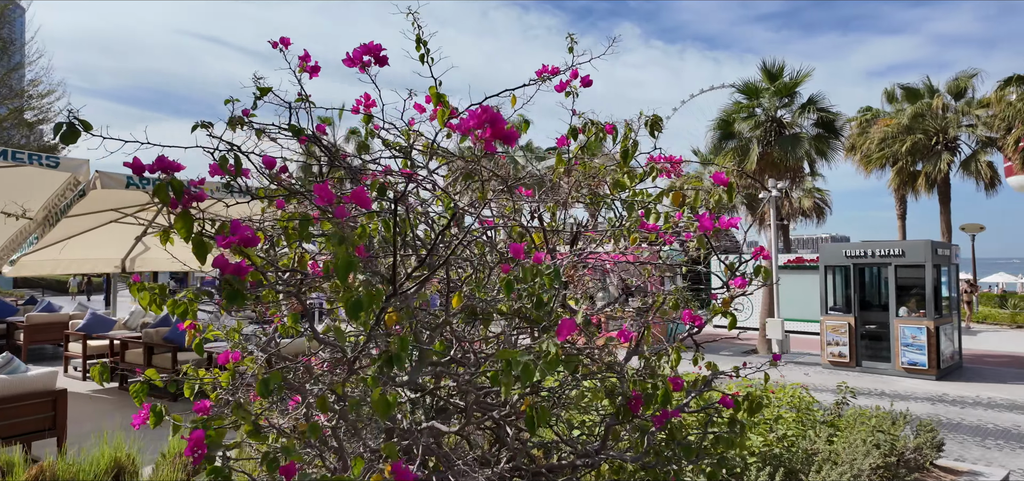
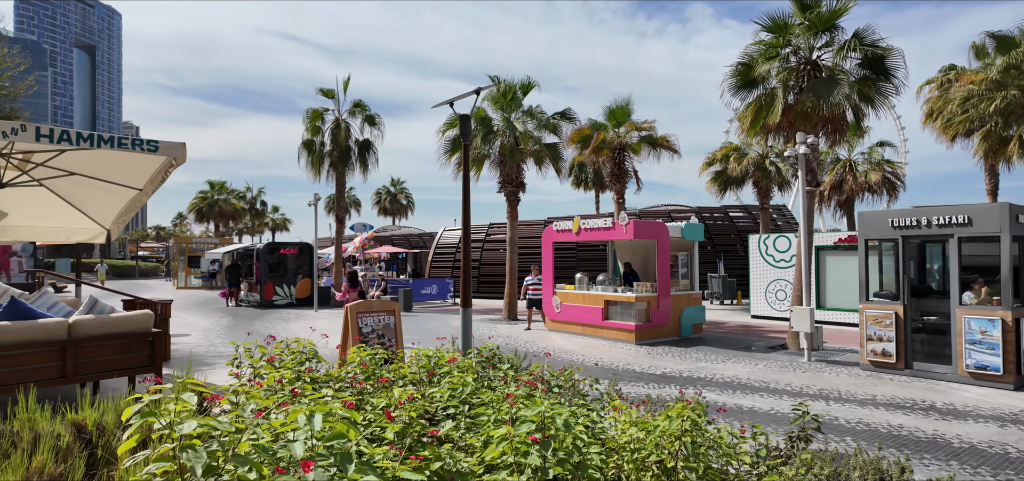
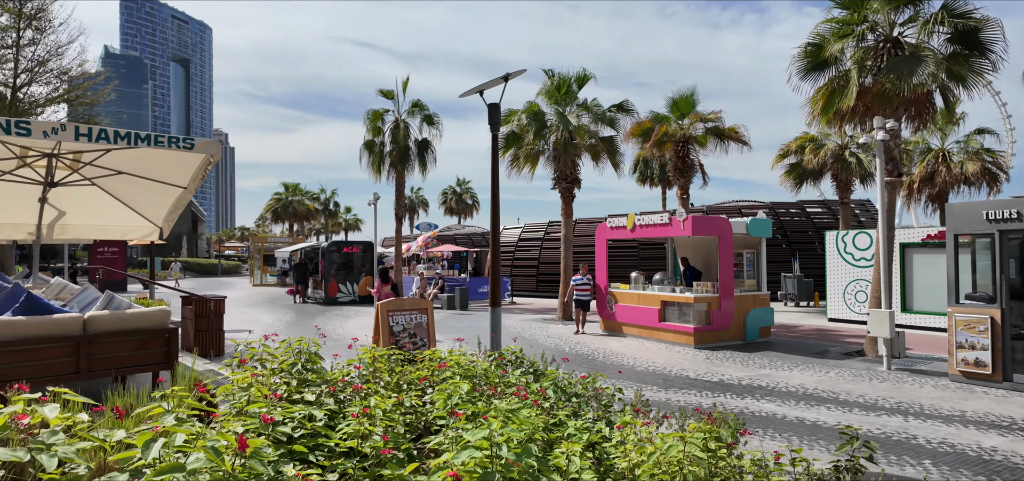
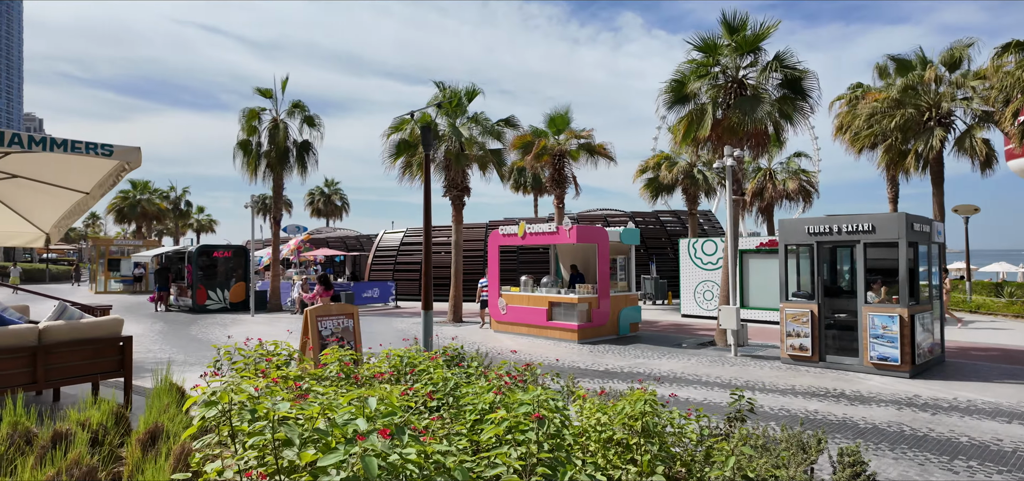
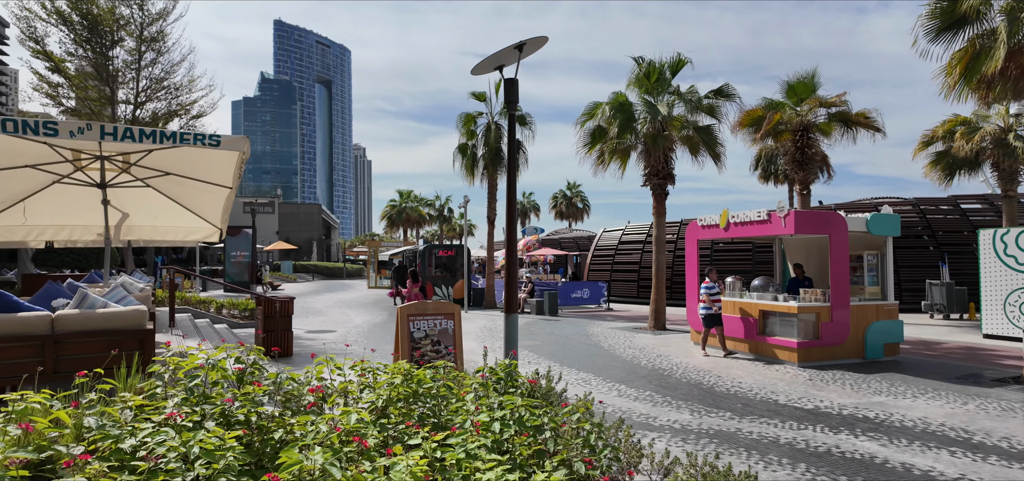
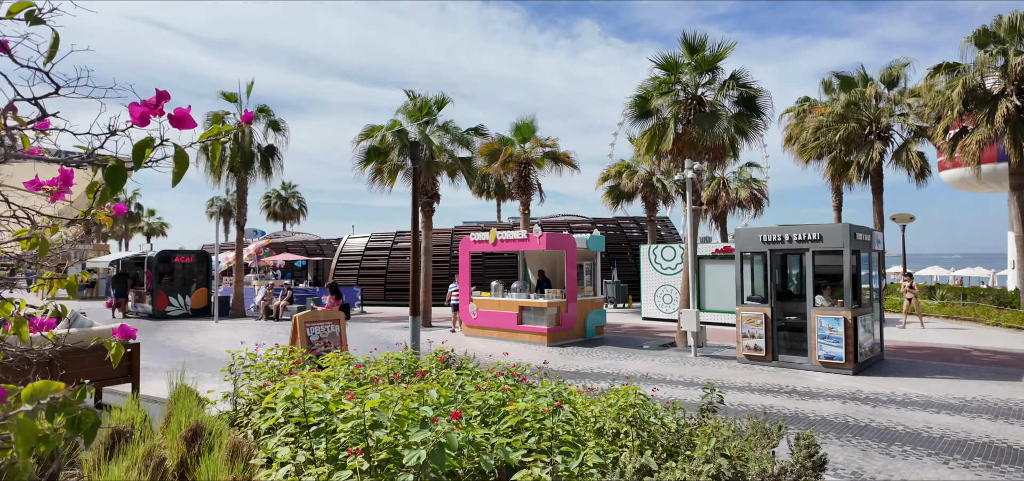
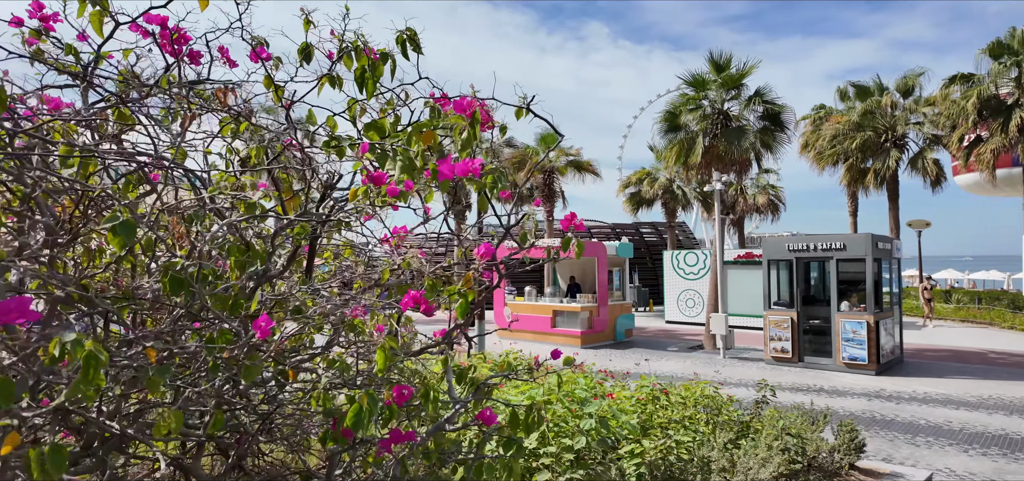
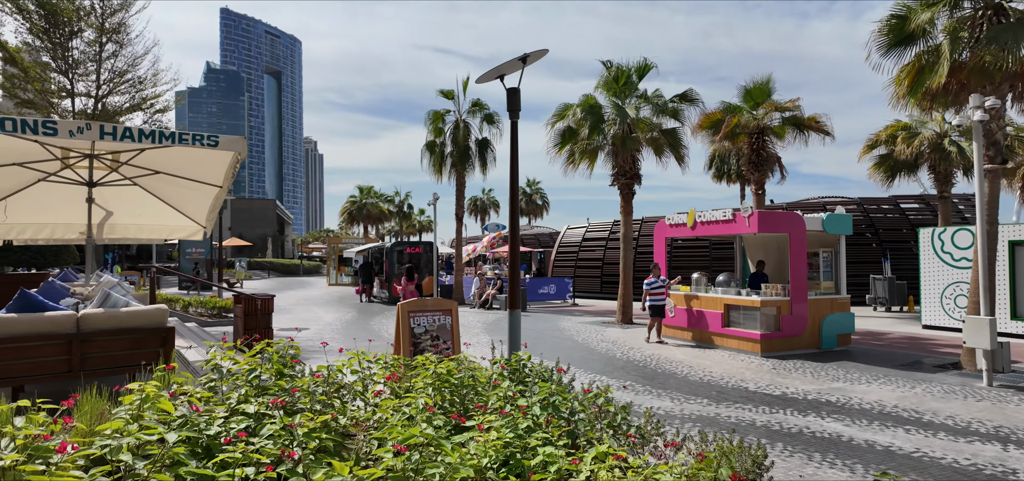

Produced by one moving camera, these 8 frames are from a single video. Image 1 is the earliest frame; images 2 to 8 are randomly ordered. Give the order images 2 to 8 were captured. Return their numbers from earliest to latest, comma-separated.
7, 6, 4, 2, 3, 8, 5
